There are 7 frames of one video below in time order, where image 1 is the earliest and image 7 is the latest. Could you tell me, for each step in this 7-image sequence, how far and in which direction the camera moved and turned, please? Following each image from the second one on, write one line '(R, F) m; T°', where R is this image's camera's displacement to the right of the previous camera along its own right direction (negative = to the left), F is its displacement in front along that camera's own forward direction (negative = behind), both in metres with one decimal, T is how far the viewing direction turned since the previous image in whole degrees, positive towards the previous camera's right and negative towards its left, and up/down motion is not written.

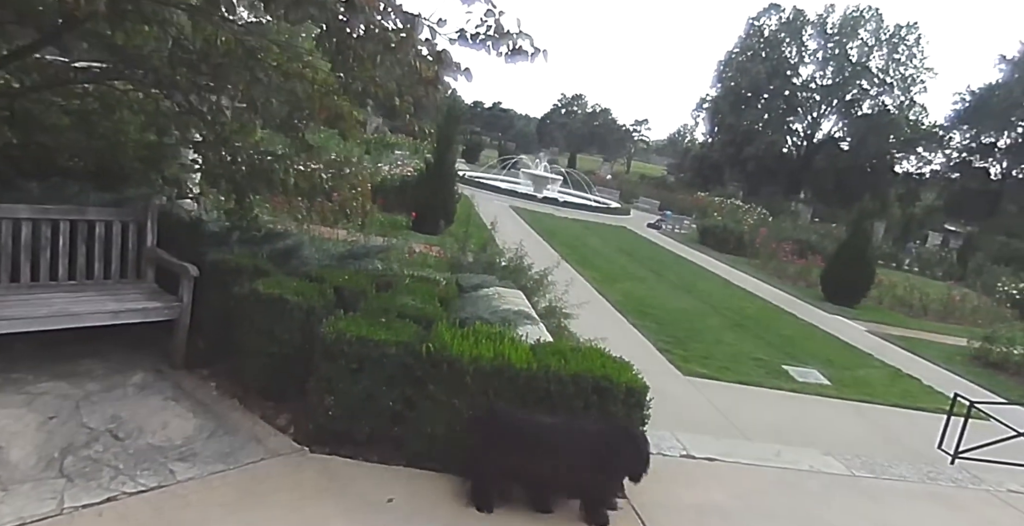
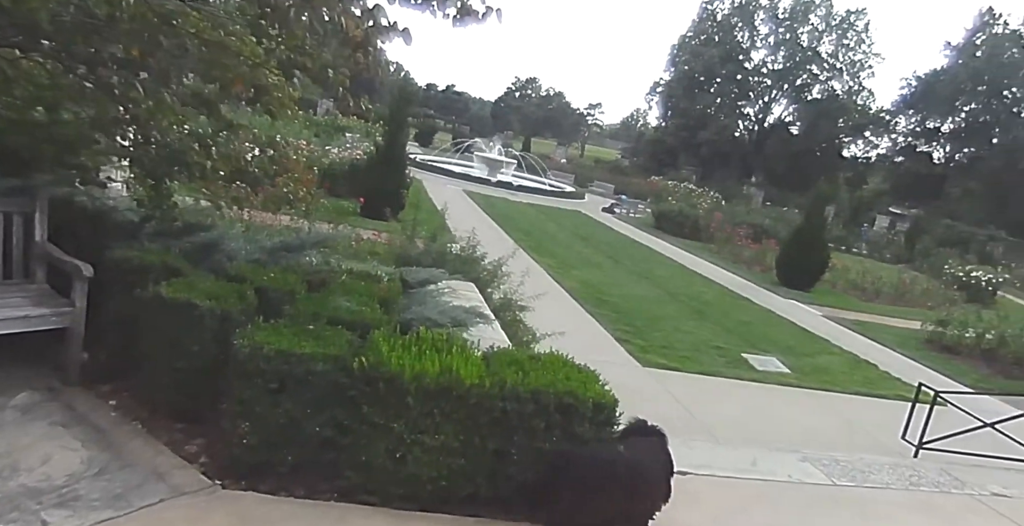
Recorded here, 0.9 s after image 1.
(0.0, +0.4) m; +3°
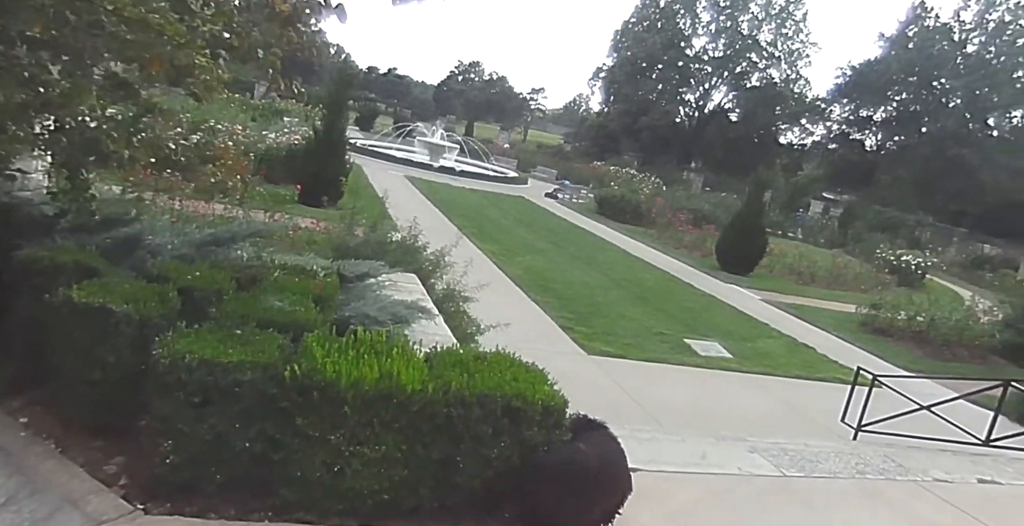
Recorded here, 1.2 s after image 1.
(0.0, +0.1) m; +4°
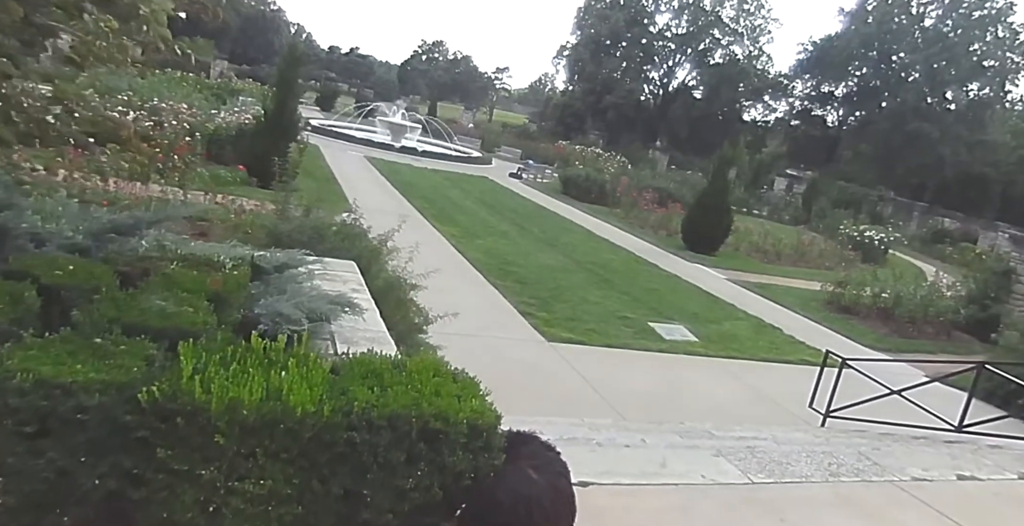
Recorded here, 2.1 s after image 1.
(+0.1, +0.4) m; +2°
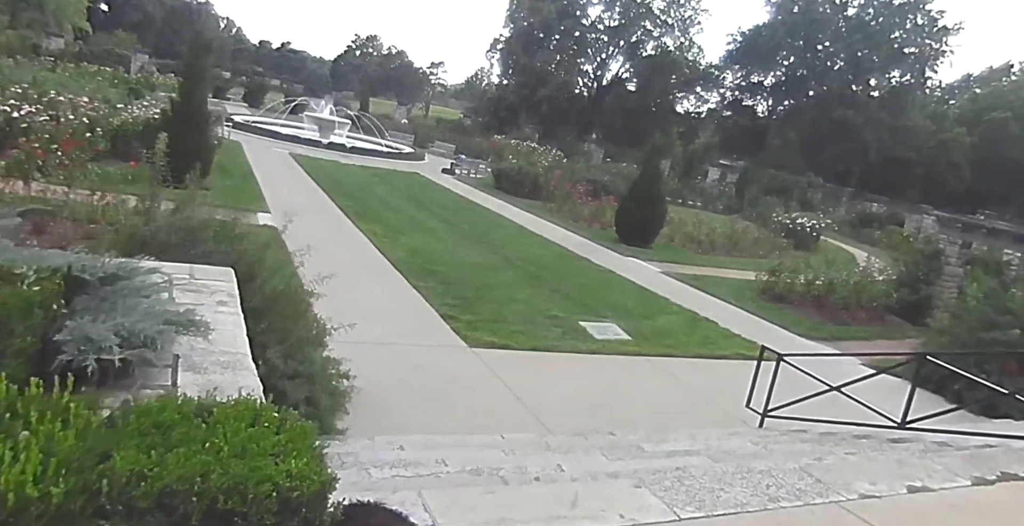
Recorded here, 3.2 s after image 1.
(+0.2, +0.5) m; +4°
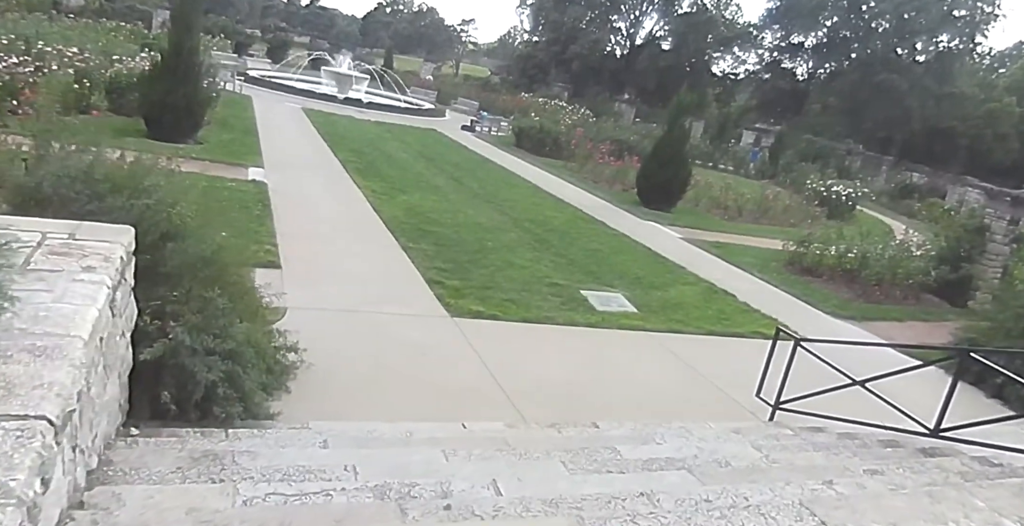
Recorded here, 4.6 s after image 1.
(+0.3, +0.7) m; -2°
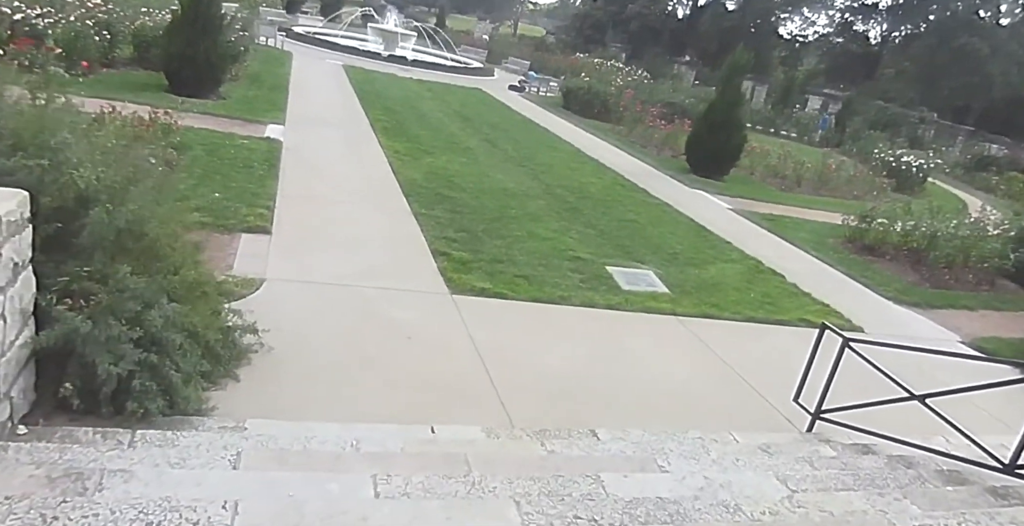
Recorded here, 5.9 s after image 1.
(+0.3, +0.7) m; -4°
